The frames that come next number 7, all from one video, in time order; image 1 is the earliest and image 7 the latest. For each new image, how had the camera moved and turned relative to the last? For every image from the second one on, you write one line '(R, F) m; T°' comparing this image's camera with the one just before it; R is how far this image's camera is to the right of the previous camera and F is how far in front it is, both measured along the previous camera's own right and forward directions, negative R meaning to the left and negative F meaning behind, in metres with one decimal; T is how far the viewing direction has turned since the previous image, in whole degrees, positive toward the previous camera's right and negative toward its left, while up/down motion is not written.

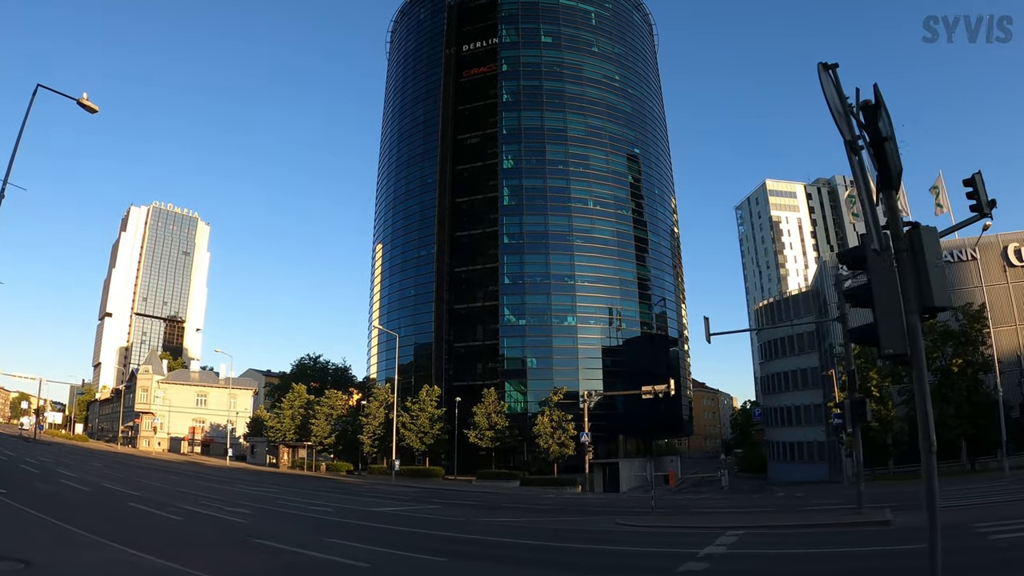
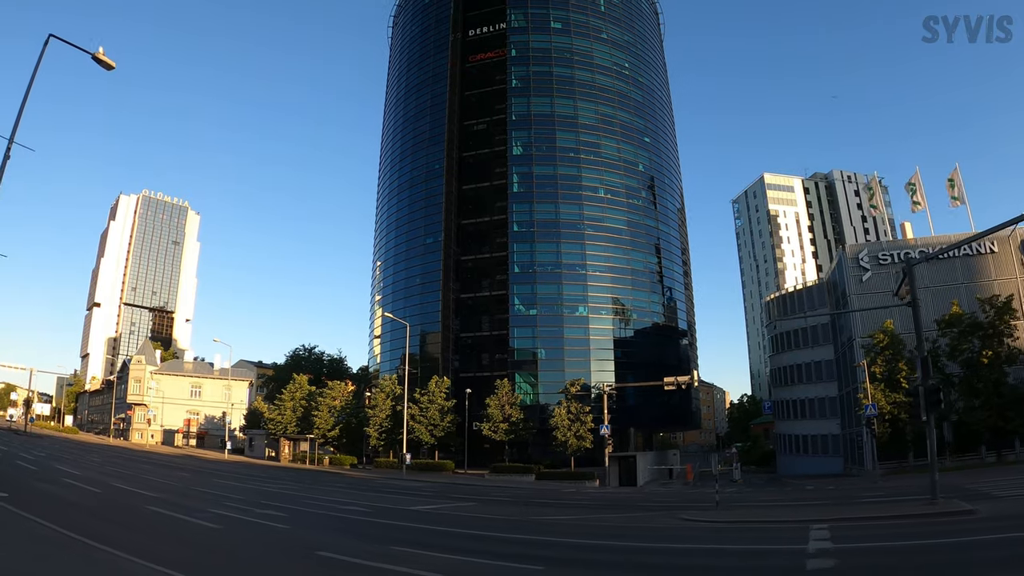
(-2.7, +1.6) m; +1°
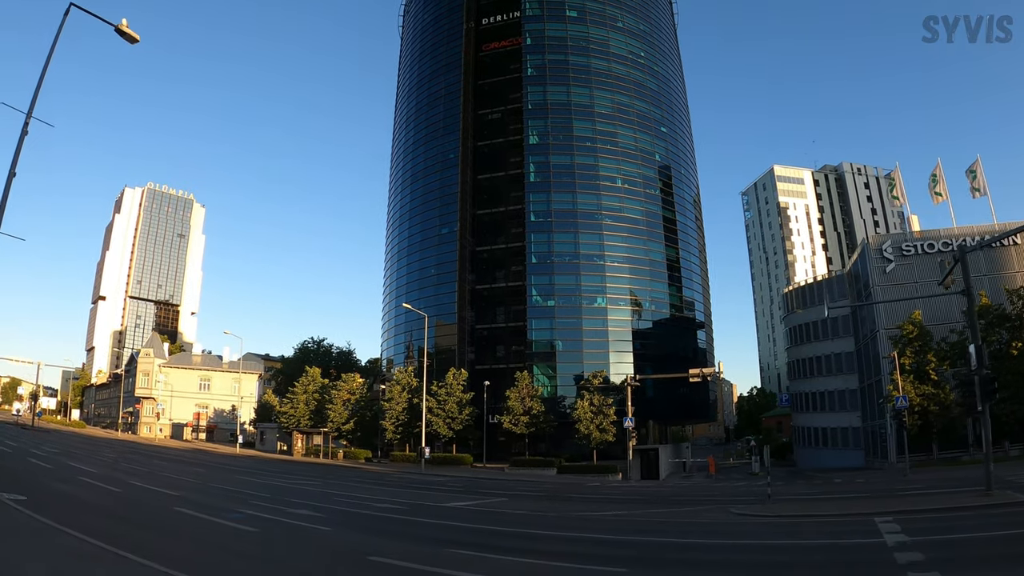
(-1.9, +1.0) m; 0°
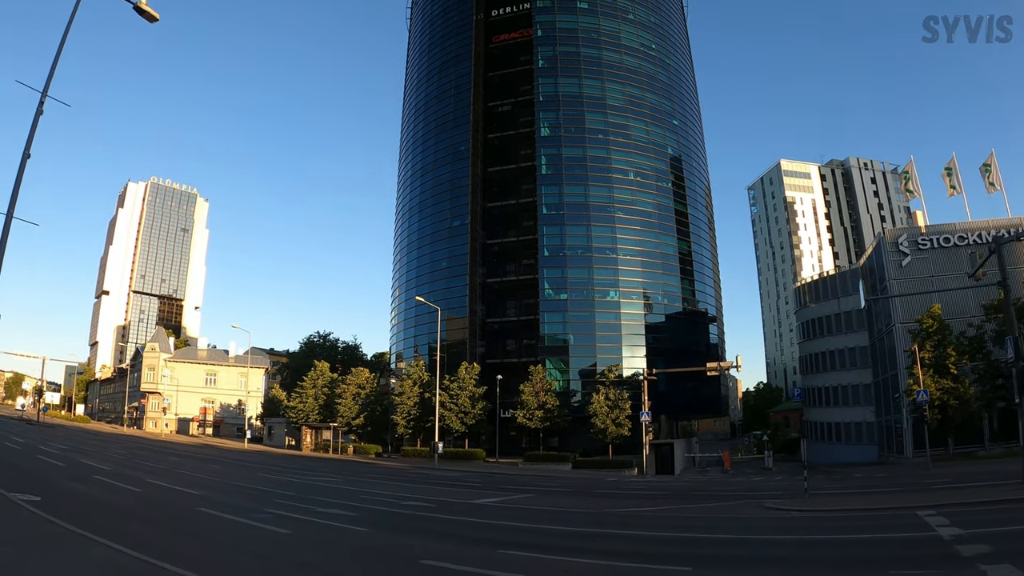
(-1.3, +0.6) m; 0°
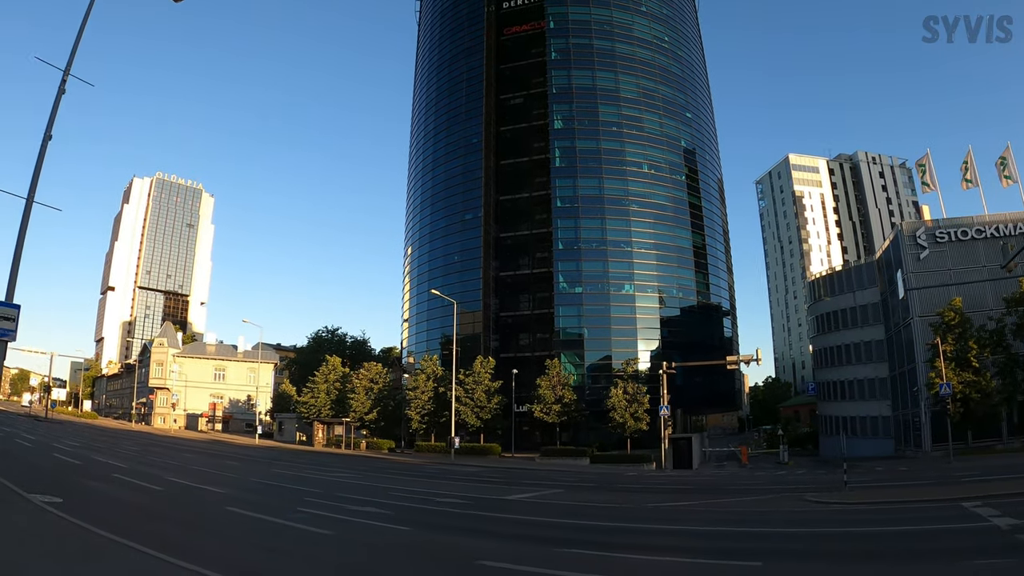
(-1.5, +0.5) m; 0°
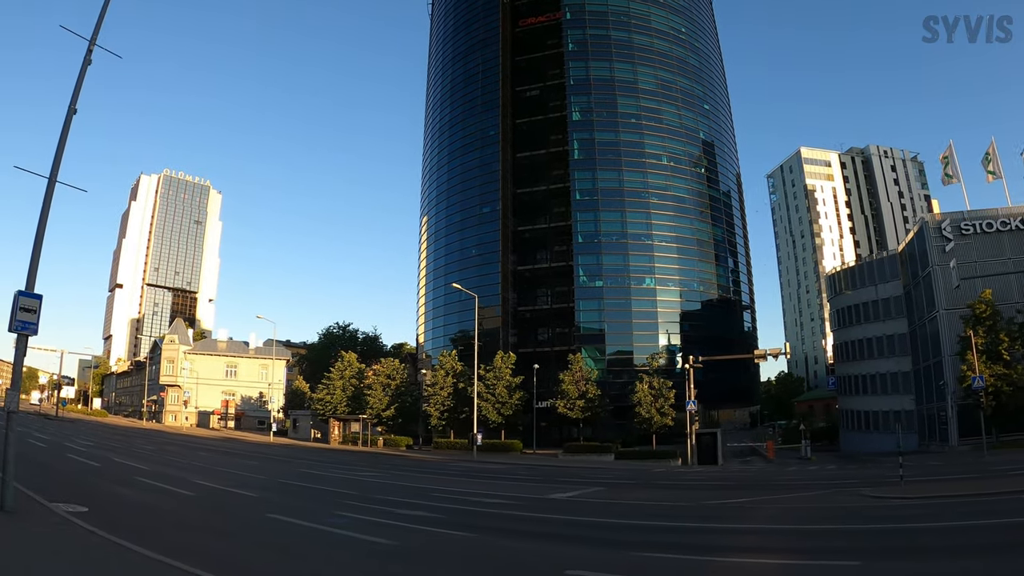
(-1.9, +0.8) m; 0°
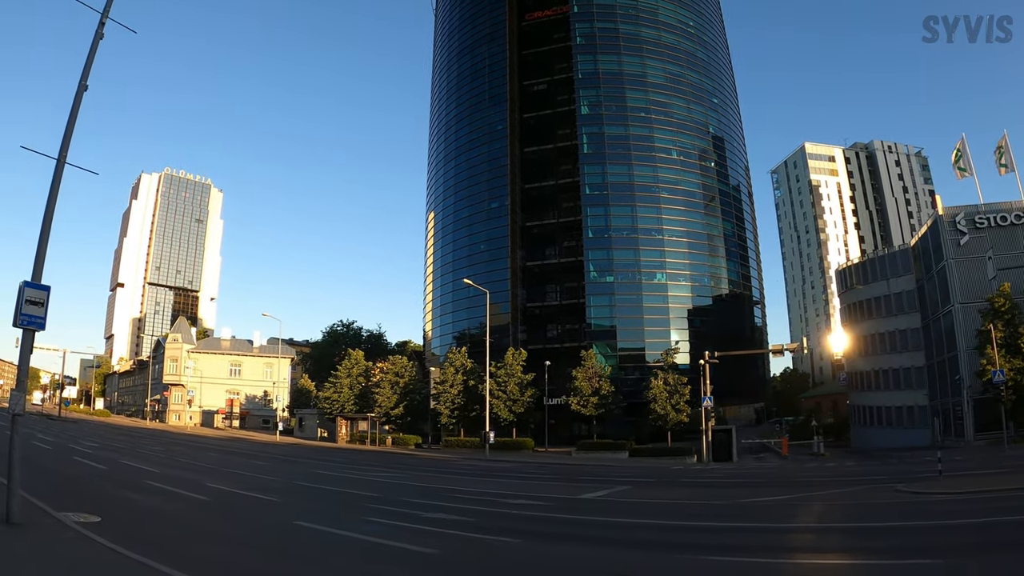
(-1.1, +0.7) m; 0°
